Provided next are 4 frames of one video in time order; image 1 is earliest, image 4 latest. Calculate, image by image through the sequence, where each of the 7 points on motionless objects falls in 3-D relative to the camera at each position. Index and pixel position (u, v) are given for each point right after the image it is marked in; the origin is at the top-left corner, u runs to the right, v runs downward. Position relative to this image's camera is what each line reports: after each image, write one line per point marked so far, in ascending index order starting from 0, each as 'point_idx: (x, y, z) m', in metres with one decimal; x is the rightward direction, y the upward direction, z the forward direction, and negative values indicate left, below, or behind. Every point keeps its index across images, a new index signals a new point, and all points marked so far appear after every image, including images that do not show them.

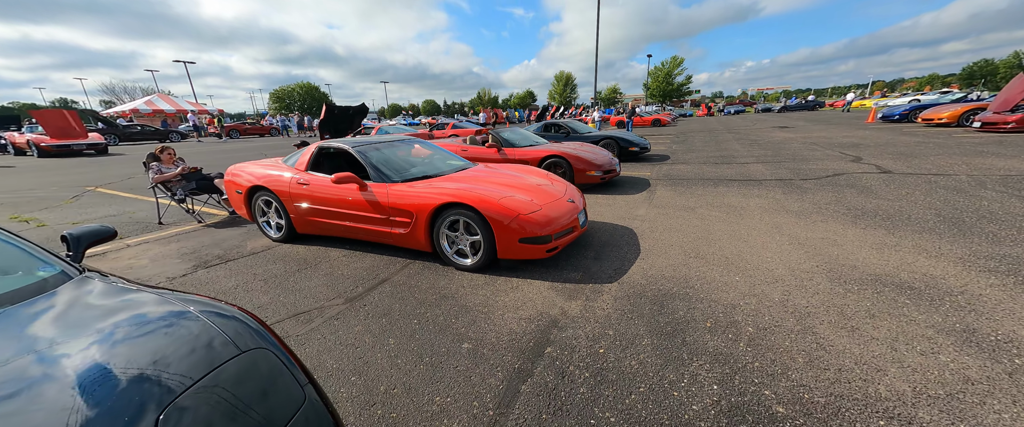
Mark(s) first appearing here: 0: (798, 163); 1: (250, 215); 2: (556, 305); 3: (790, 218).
0: (+6.5, +1.1, +7.2) m
1: (-3.0, 0.0, +3.7) m
2: (+0.3, -0.7, +2.3) m
3: (+3.5, -0.1, +4.0) m
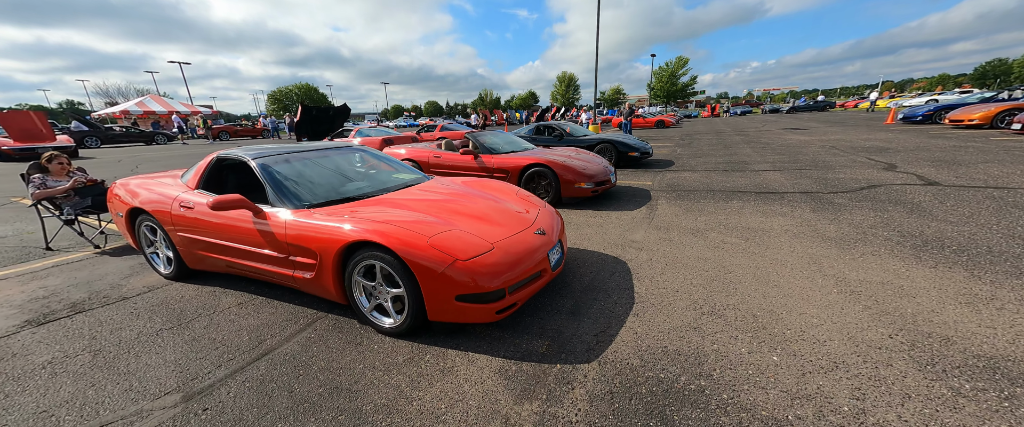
0: (+6.1, +0.8, +6.3) m
1: (-3.4, -0.3, +2.9) m
2: (-0.1, -0.9, +1.5) m
3: (+3.1, -0.3, +3.1) m
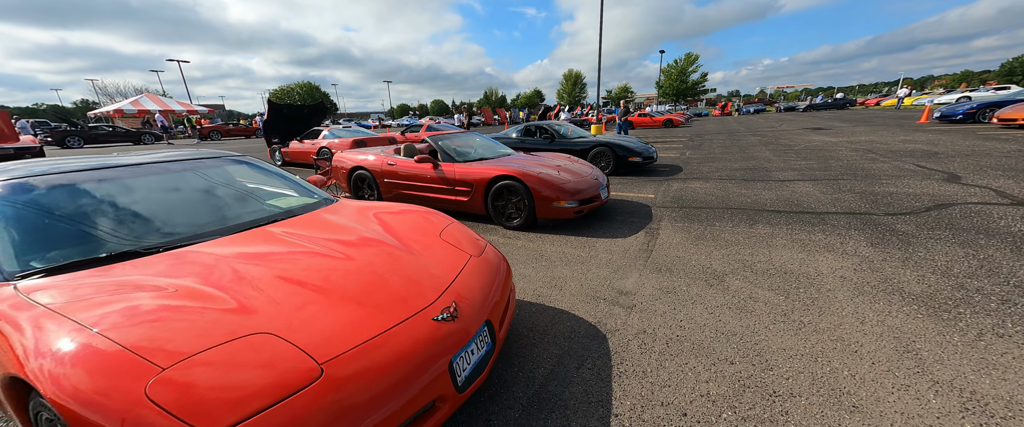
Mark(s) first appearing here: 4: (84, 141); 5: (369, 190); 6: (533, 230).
0: (+5.7, +0.5, +5.1) m
1: (-3.9, -0.6, +1.9) m
2: (-0.6, -1.3, +0.5) m
3: (+2.6, -0.7, +2.1) m
4: (-23.1, +3.9, +17.2) m
5: (-2.2, +0.4, +4.9) m
6: (+0.3, -0.2, +3.9) m
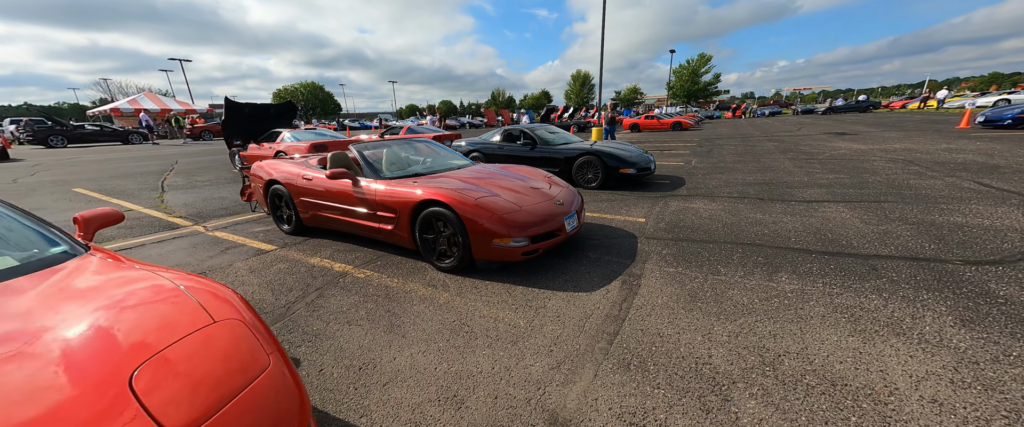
0: (+5.1, 0.0, +4.0) m
1: (-4.6, -0.8, +1.0) m
2: (-1.3, -1.6, -0.5) m
3: (+1.9, -1.0, +1.0) m
4: (-23.4, +3.9, +16.8) m
5: (-2.8, 0.0, +4.0) m
6: (-0.4, -0.6, +2.9) m
